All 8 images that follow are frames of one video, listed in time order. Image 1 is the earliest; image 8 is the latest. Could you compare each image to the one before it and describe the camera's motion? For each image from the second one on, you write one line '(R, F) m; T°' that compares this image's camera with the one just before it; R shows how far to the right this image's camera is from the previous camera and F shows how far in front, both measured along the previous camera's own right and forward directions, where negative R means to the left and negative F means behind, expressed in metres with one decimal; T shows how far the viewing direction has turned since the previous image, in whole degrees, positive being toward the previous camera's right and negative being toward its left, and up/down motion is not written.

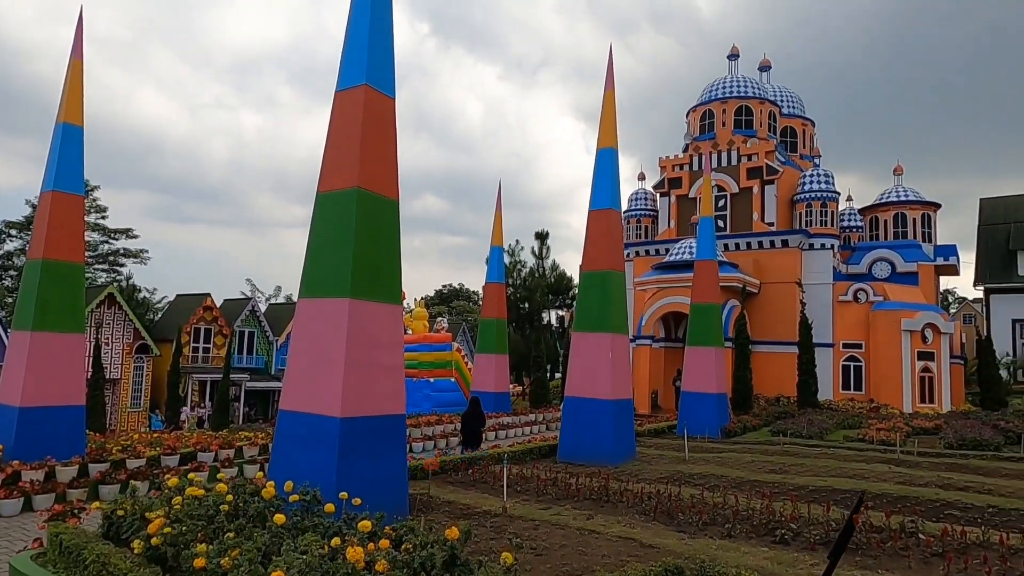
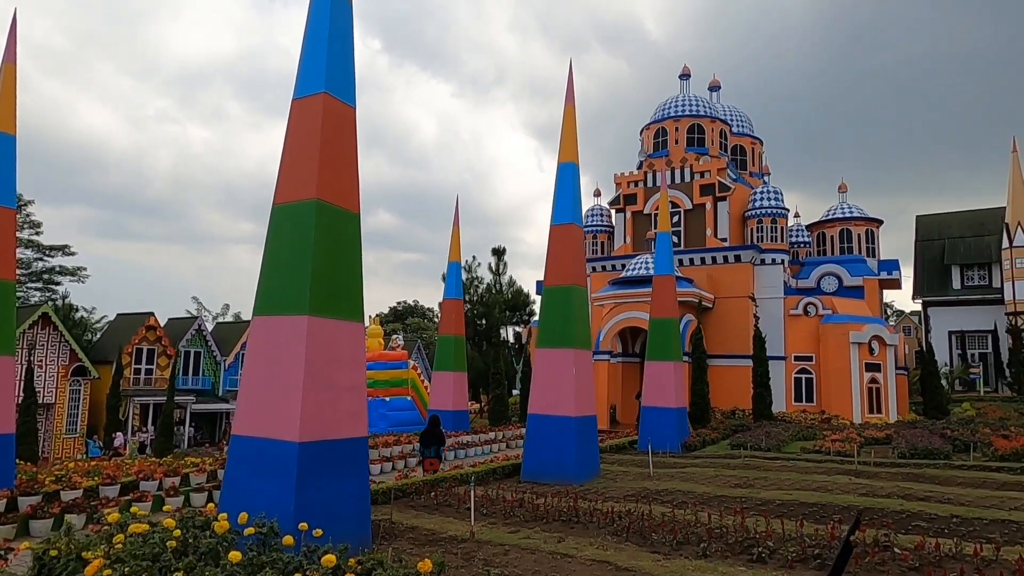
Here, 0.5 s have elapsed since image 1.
(-0.1, +0.2) m; +4°
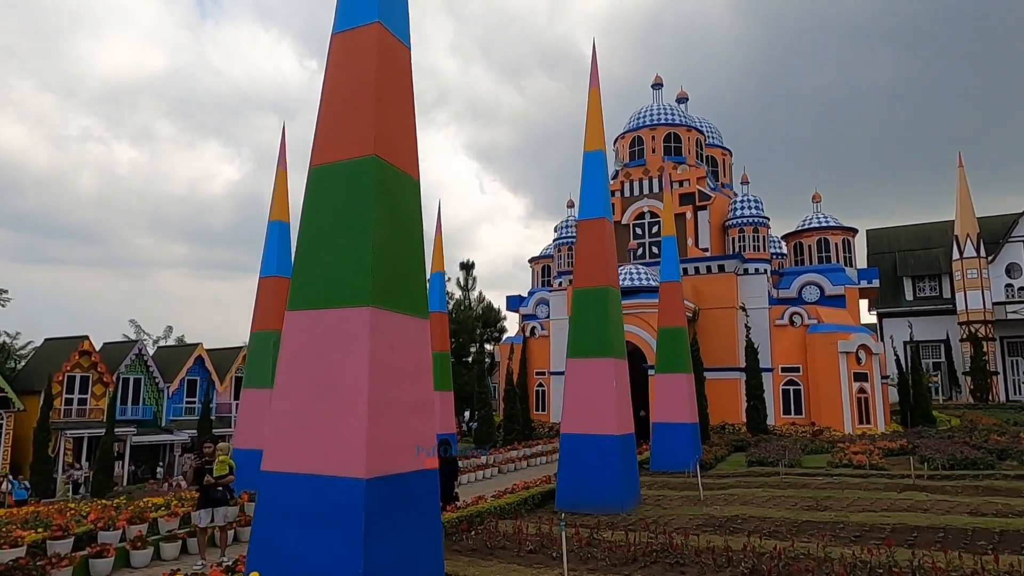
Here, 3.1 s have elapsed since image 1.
(-1.3, +1.5) m; +5°
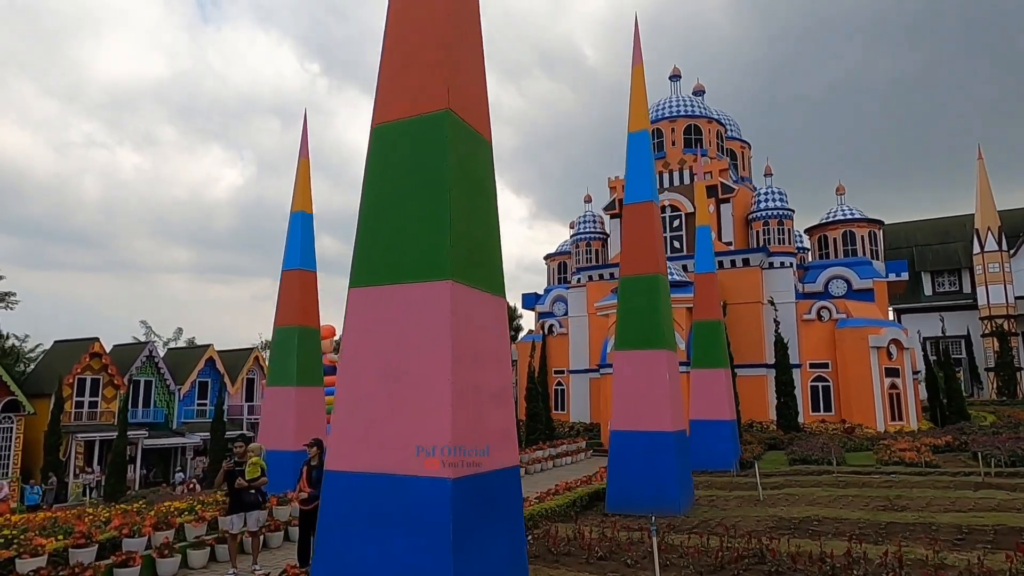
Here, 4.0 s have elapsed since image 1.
(-0.6, +0.6) m; 0°
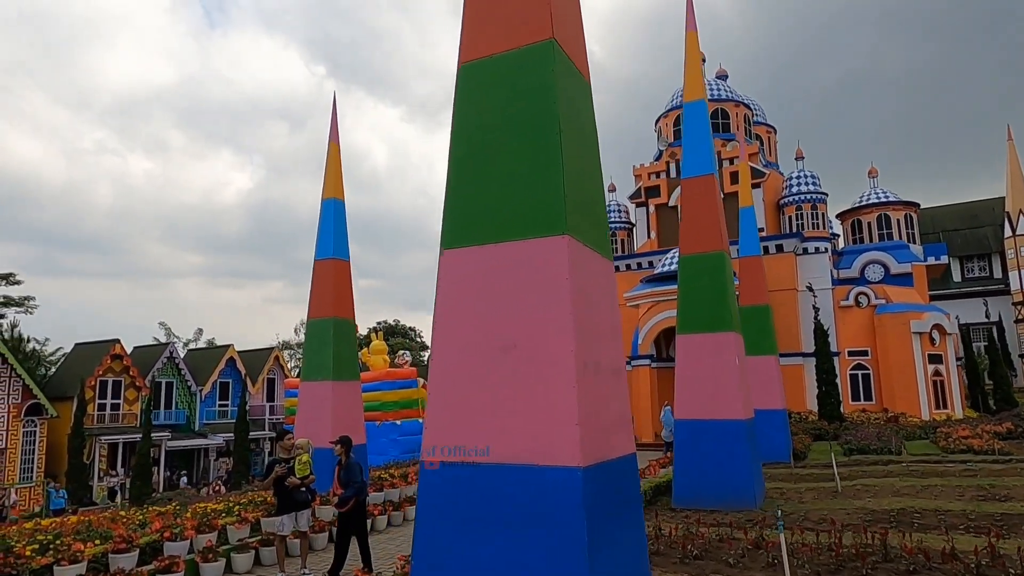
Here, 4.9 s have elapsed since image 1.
(-0.6, +0.6) m; -1°
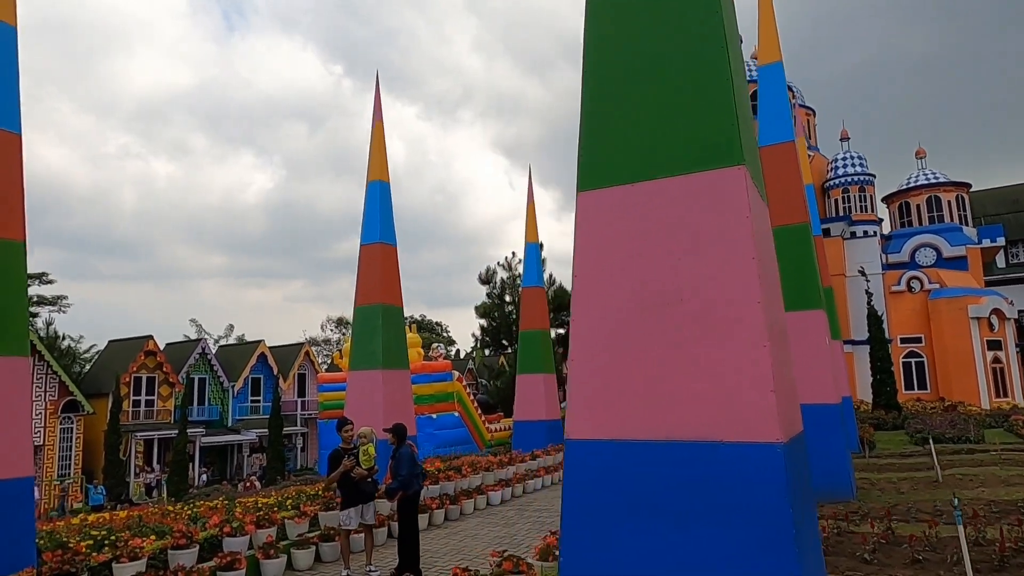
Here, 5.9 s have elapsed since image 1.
(-0.6, +0.6) m; -2°
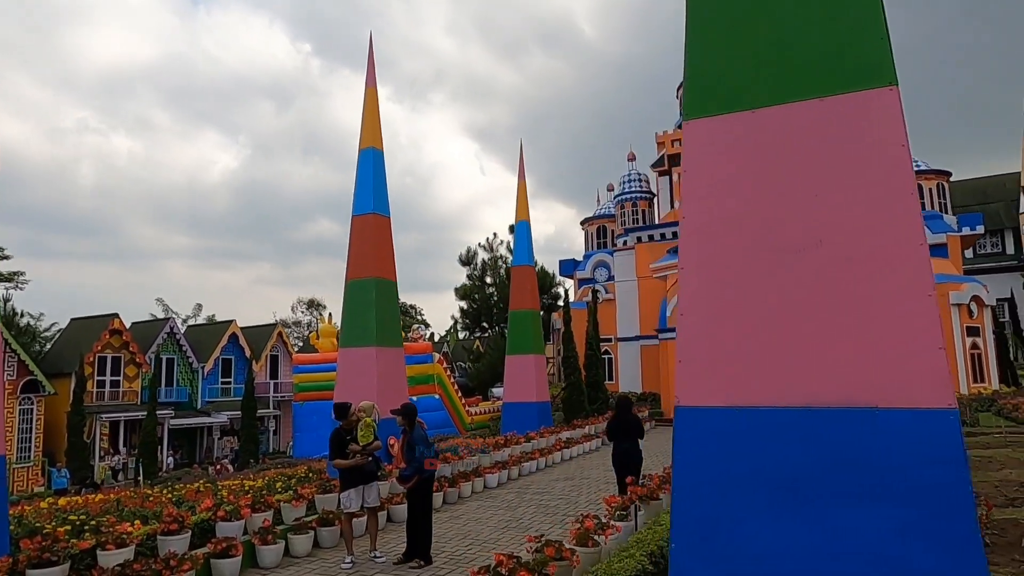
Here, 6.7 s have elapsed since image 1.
(-0.5, +0.5) m; +3°
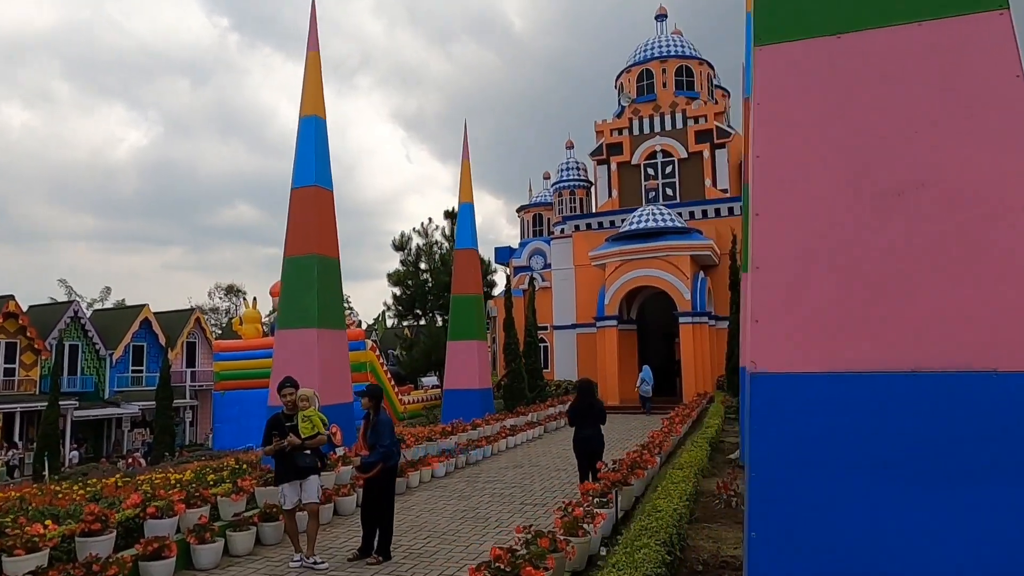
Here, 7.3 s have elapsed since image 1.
(-0.4, +0.5) m; +6°
